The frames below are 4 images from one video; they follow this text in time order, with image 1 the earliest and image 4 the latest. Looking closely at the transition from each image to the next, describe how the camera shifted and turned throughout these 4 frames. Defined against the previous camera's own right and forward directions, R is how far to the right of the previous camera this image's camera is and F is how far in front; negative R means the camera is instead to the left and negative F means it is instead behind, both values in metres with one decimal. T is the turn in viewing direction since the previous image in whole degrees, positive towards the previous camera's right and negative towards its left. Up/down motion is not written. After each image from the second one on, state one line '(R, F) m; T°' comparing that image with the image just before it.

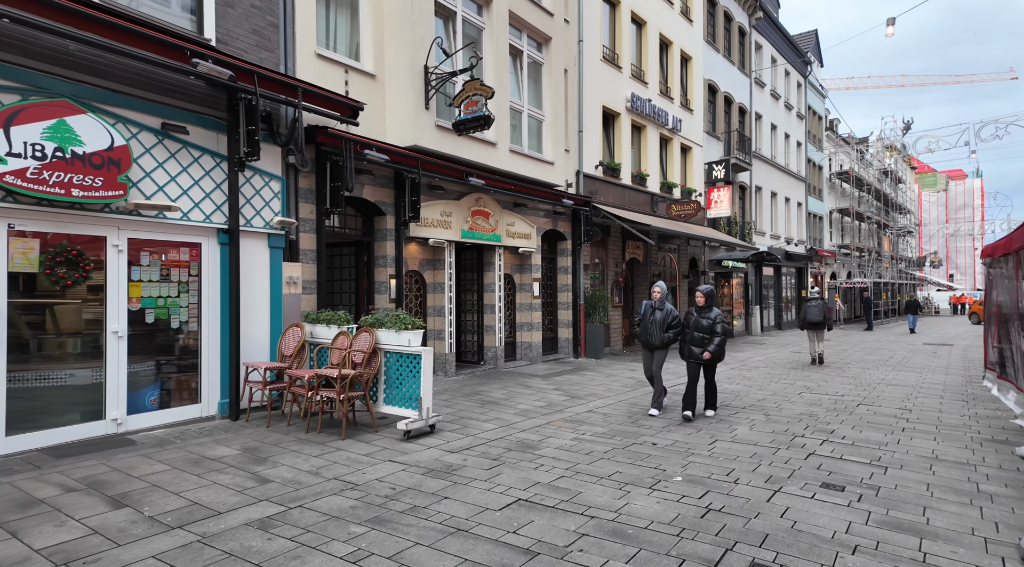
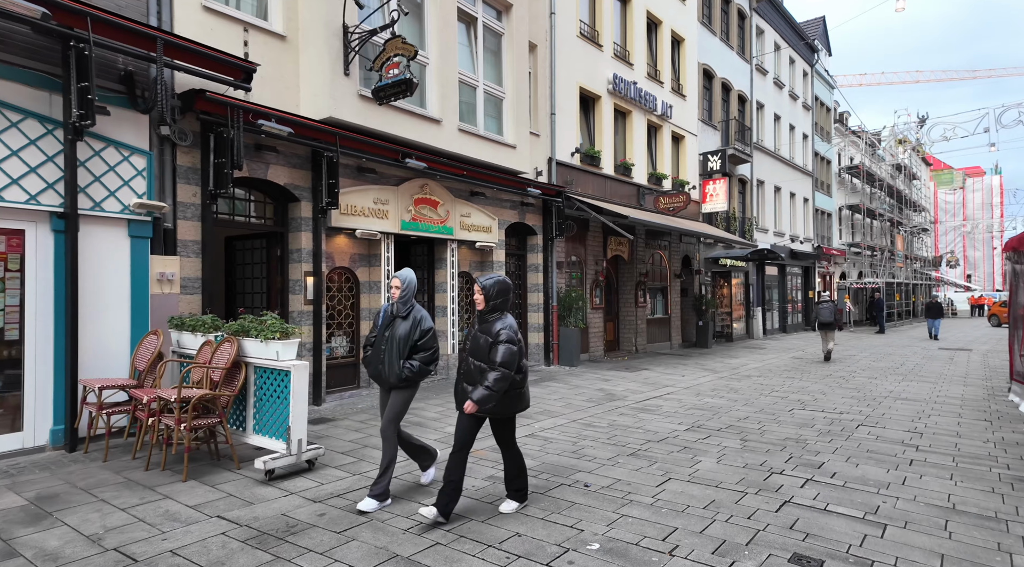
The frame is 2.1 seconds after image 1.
(+1.0, +1.6) m; -1°
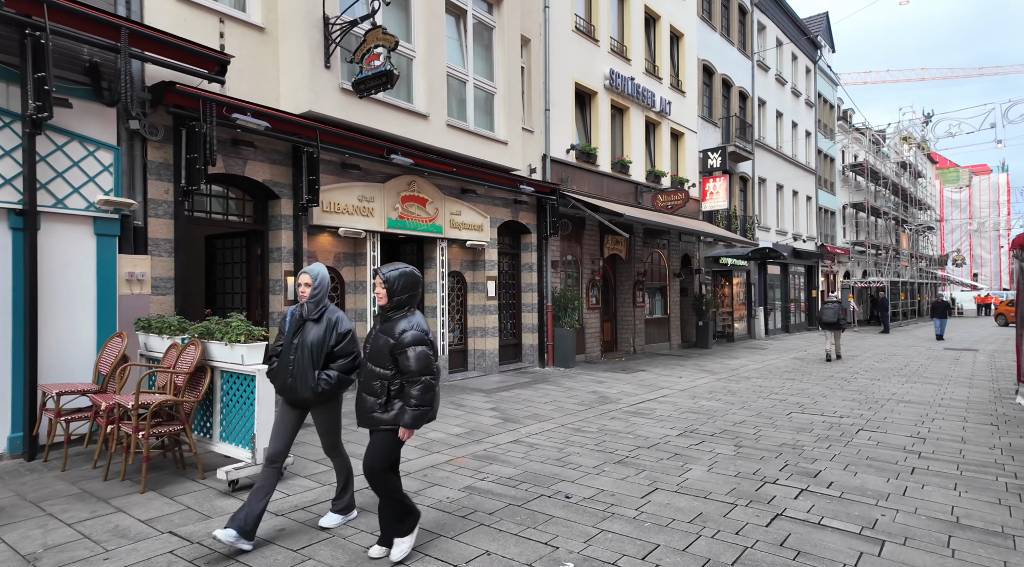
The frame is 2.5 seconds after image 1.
(+0.2, +0.3) m; 0°
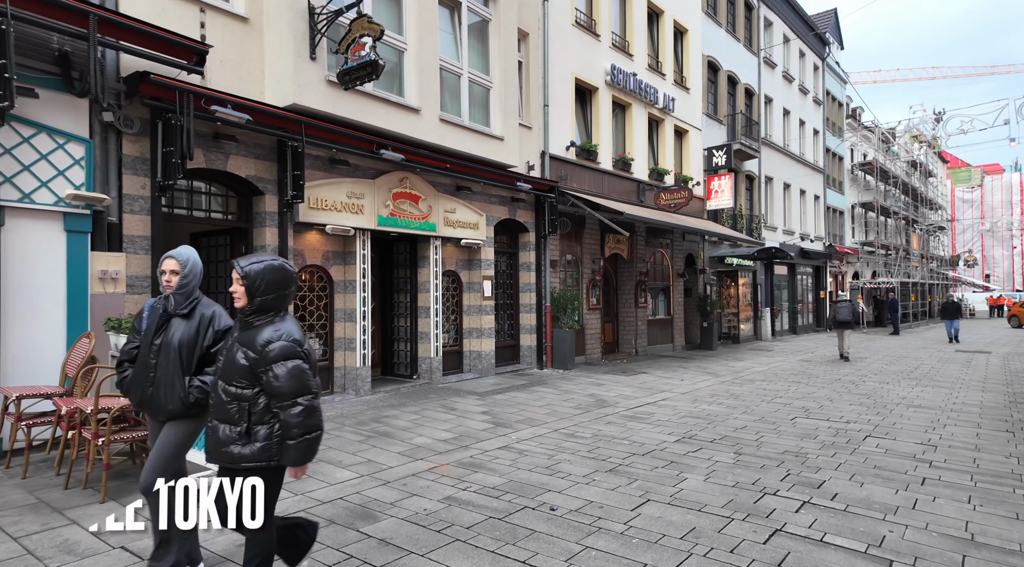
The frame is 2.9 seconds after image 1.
(+0.2, +0.3) m; -1°
